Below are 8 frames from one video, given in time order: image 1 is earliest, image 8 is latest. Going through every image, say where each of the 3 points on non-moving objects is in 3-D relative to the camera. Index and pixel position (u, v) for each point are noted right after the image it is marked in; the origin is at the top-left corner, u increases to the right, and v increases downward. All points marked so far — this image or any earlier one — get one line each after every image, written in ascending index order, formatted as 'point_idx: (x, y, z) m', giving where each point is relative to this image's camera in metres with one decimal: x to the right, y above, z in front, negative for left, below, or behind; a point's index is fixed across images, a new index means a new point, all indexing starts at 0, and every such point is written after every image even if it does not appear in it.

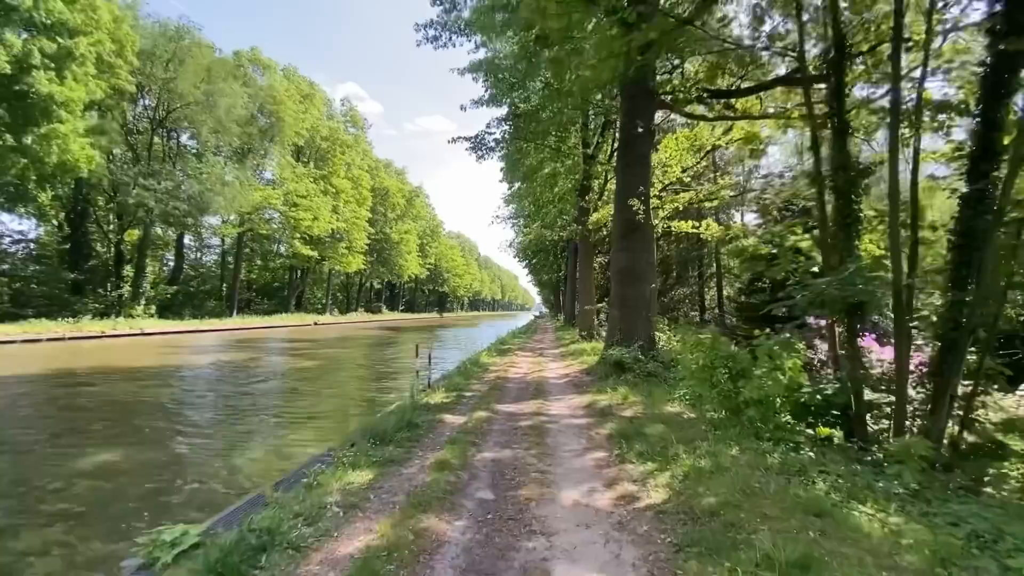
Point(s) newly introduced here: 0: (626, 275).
0: (+2.6, +0.3, +10.7) m
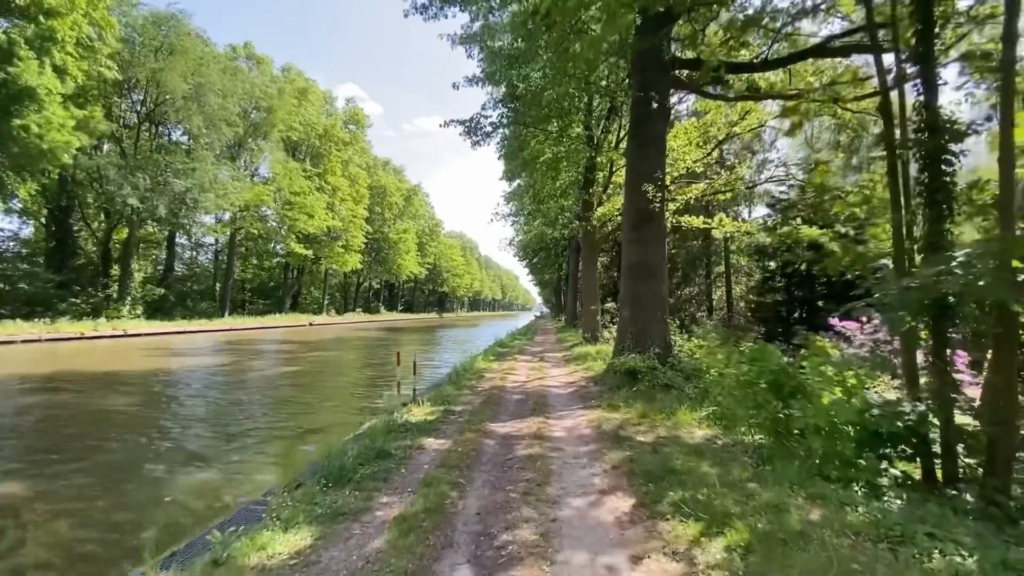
0: (+2.5, +0.3, +9.4) m
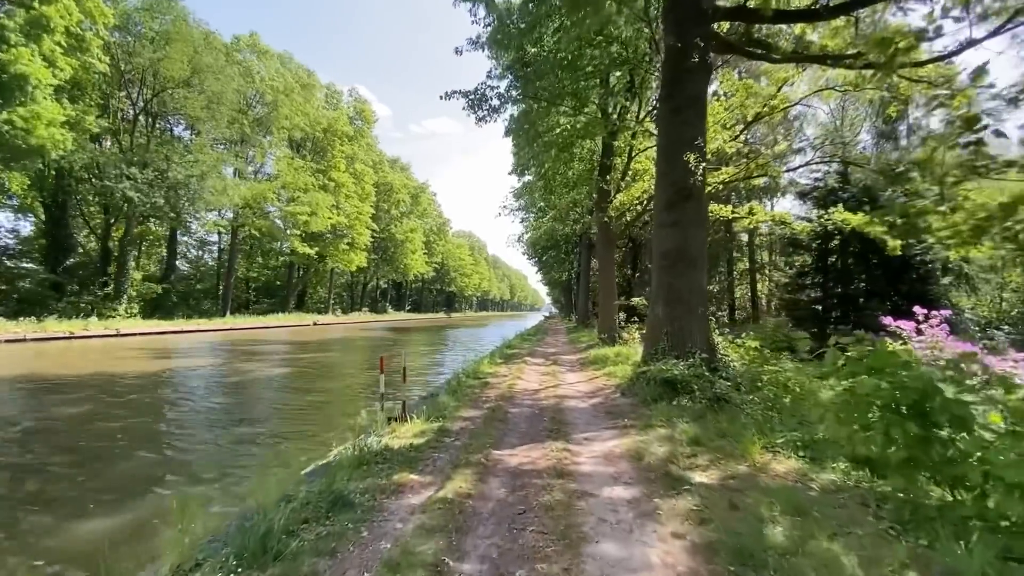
0: (+2.7, +0.5, +7.8) m
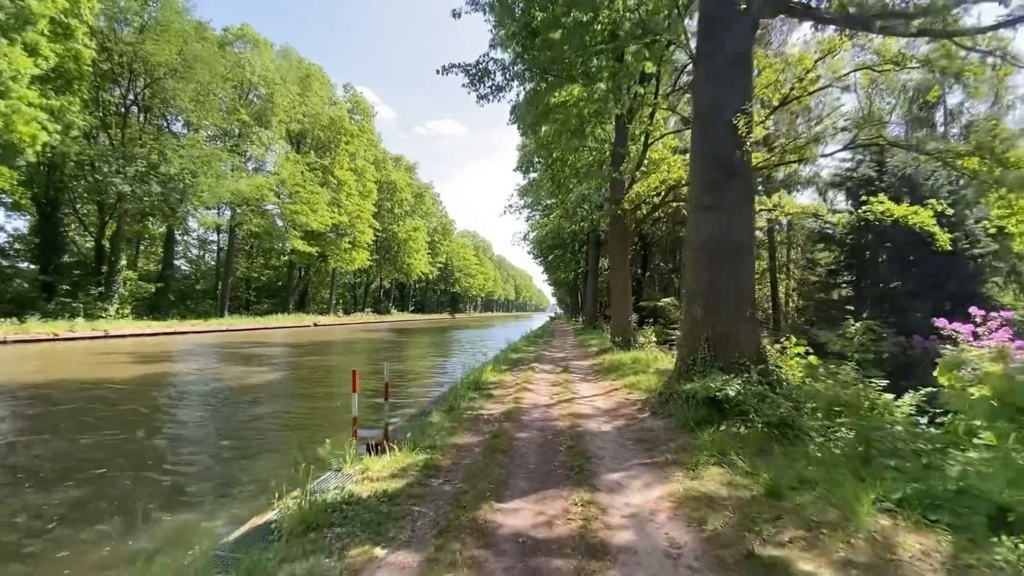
0: (+2.8, +0.5, +6.4) m
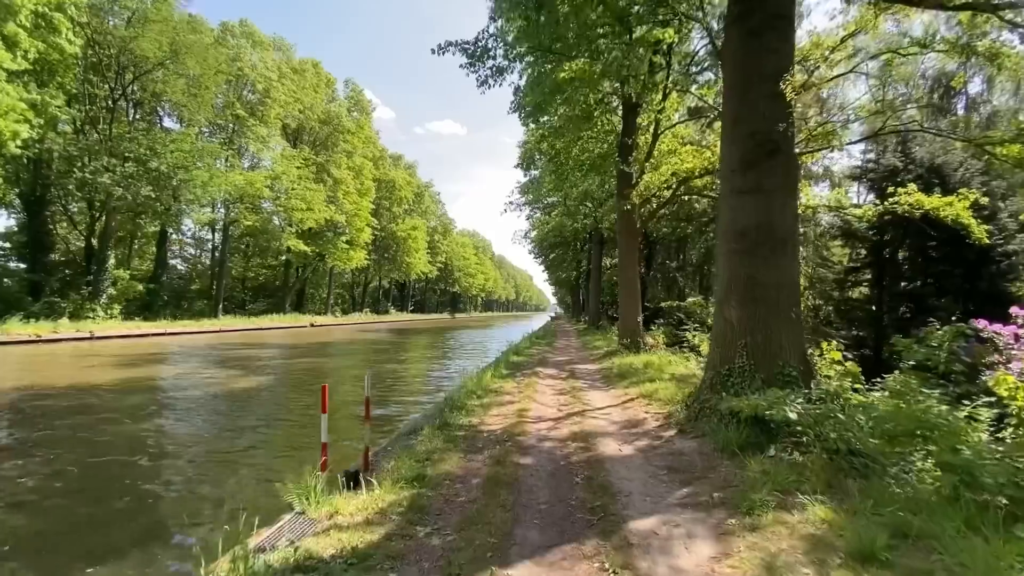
0: (+2.9, +0.6, +5.5) m
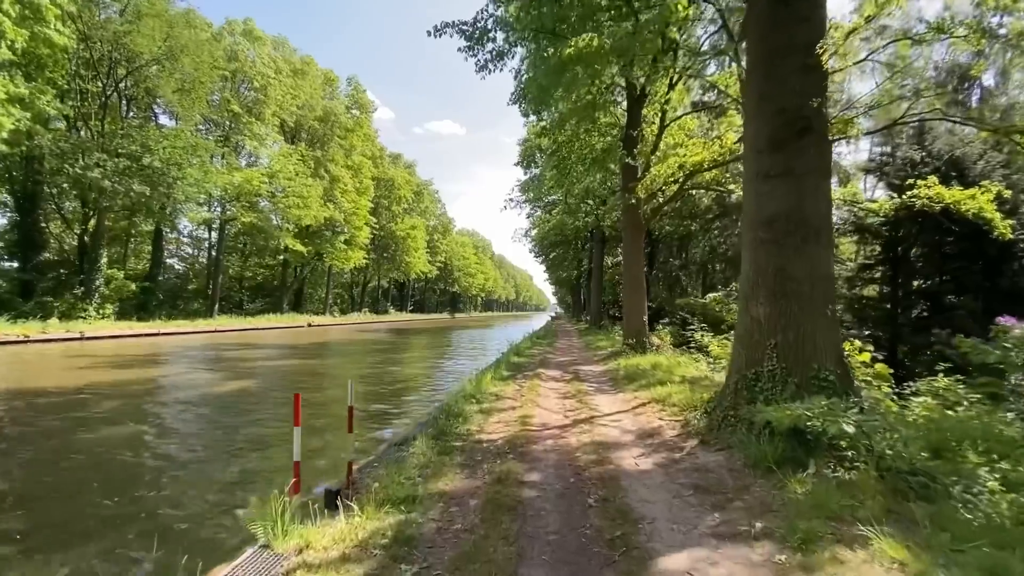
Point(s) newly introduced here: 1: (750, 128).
0: (+2.9, +0.6, +4.9) m
1: (+2.7, +1.9, +5.3) m
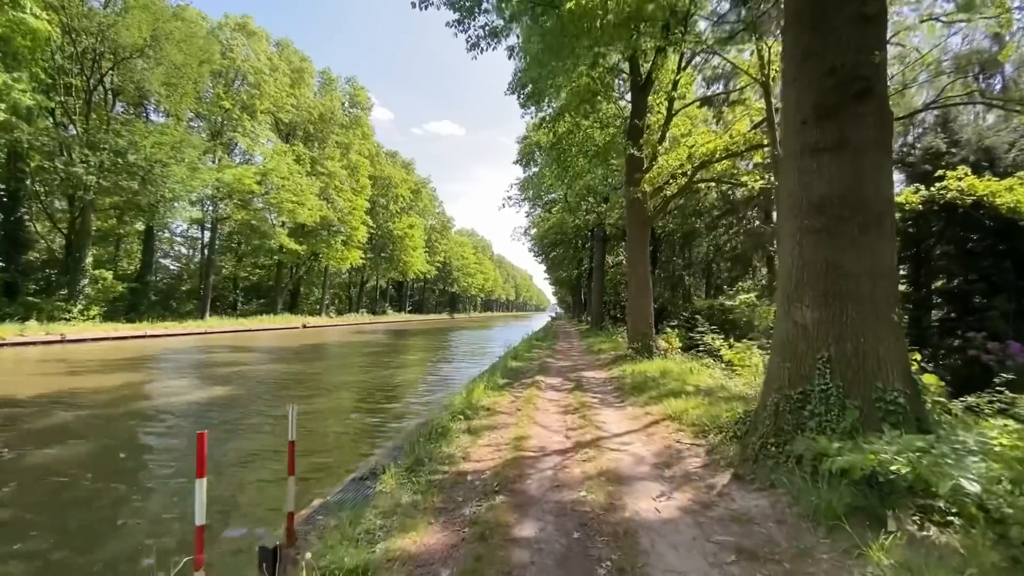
0: (+2.8, +0.6, +4.0) m
1: (+2.6, +1.9, +4.4) m
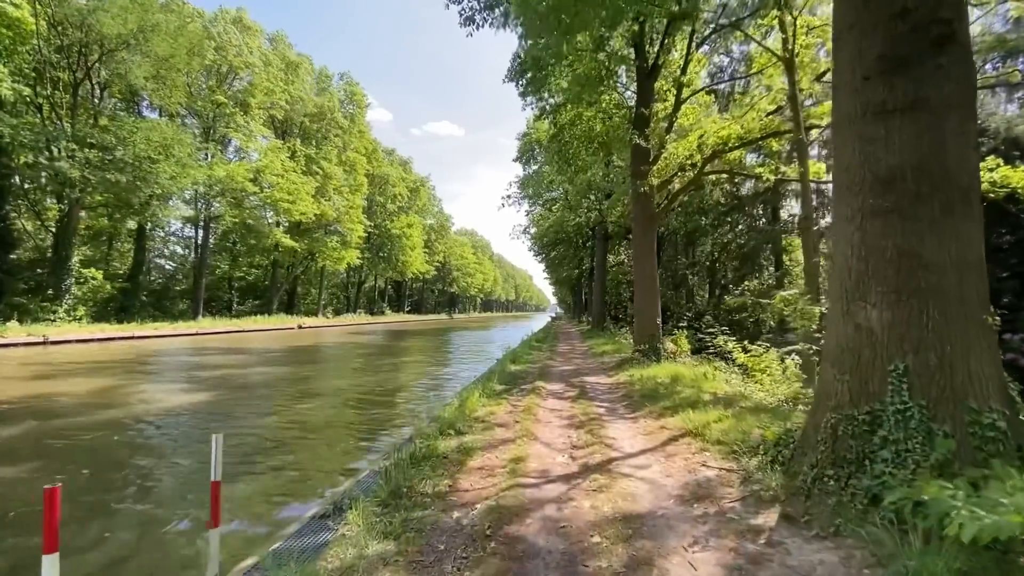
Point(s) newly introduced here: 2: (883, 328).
0: (+2.8, +0.7, +3.2) m
1: (+2.6, +1.9, +3.6) m
2: (+2.6, -0.3, +3.3) m
